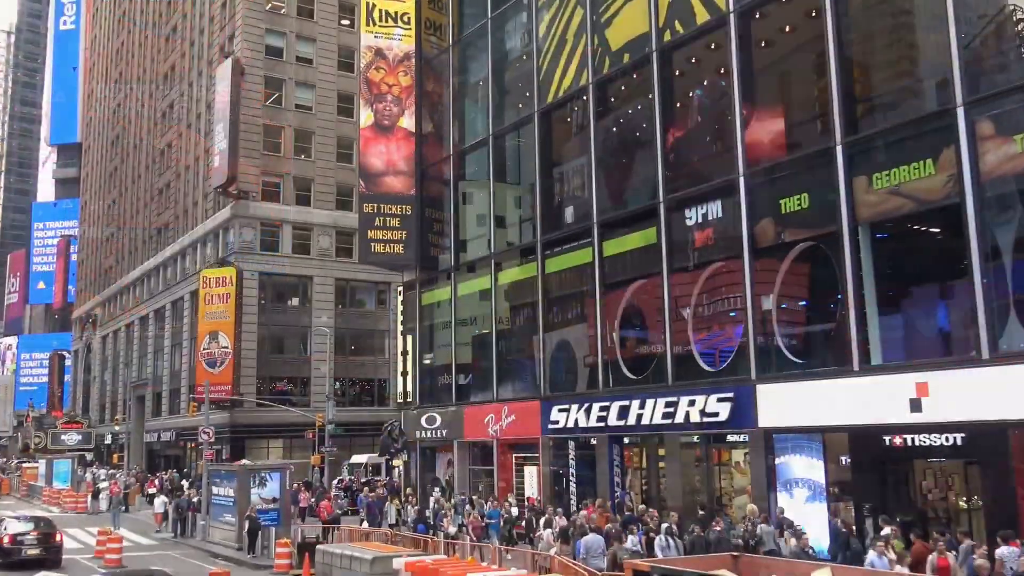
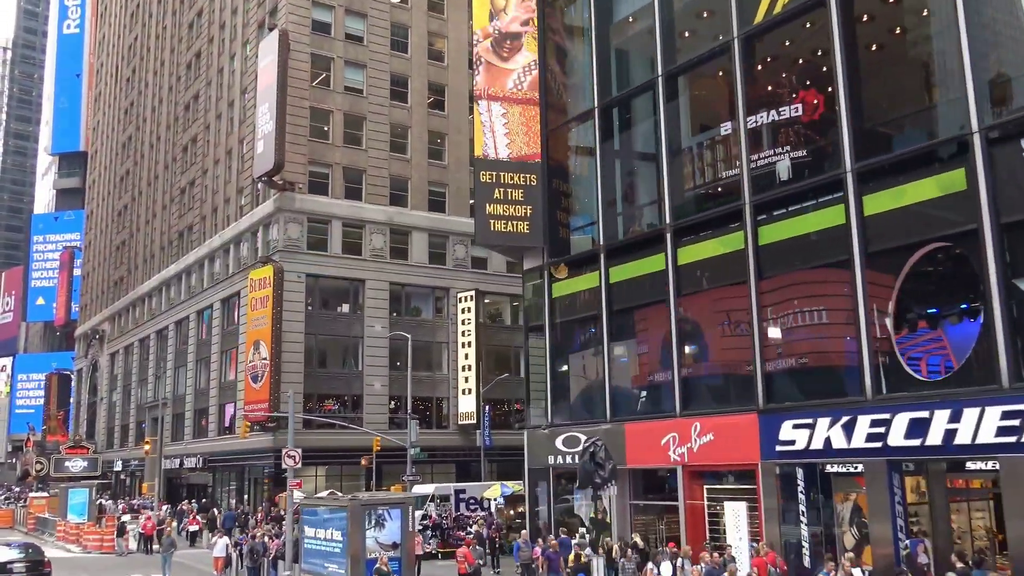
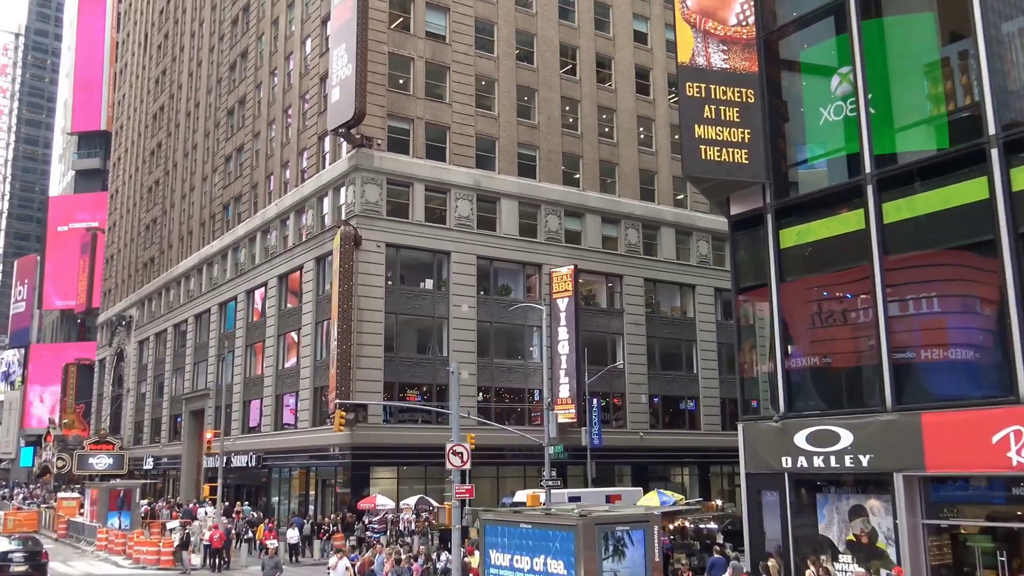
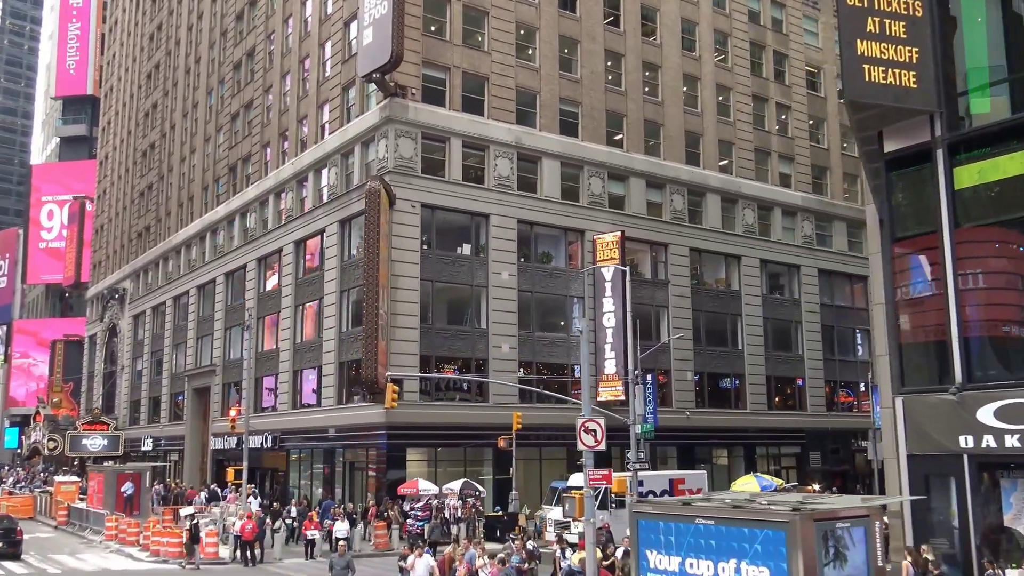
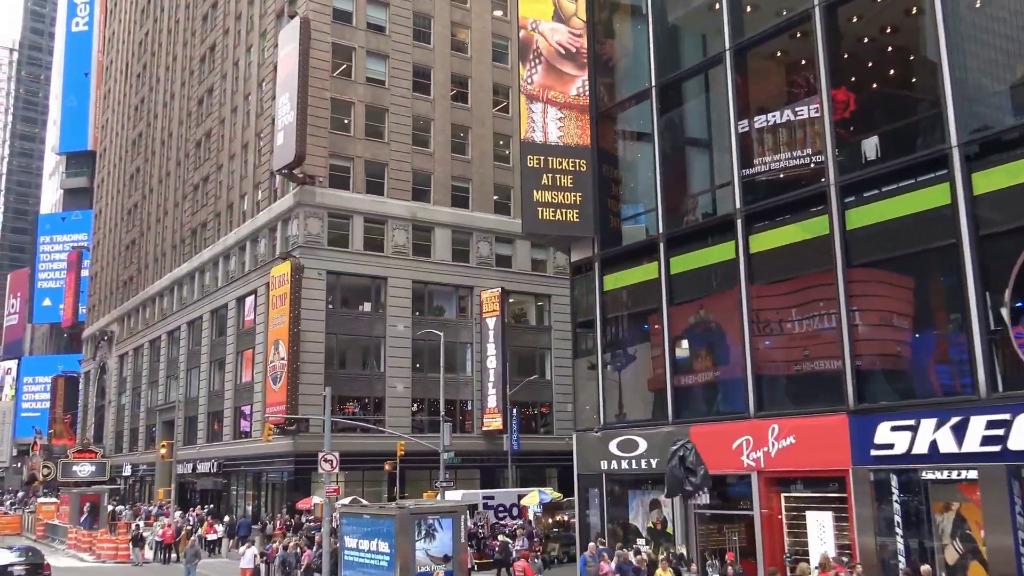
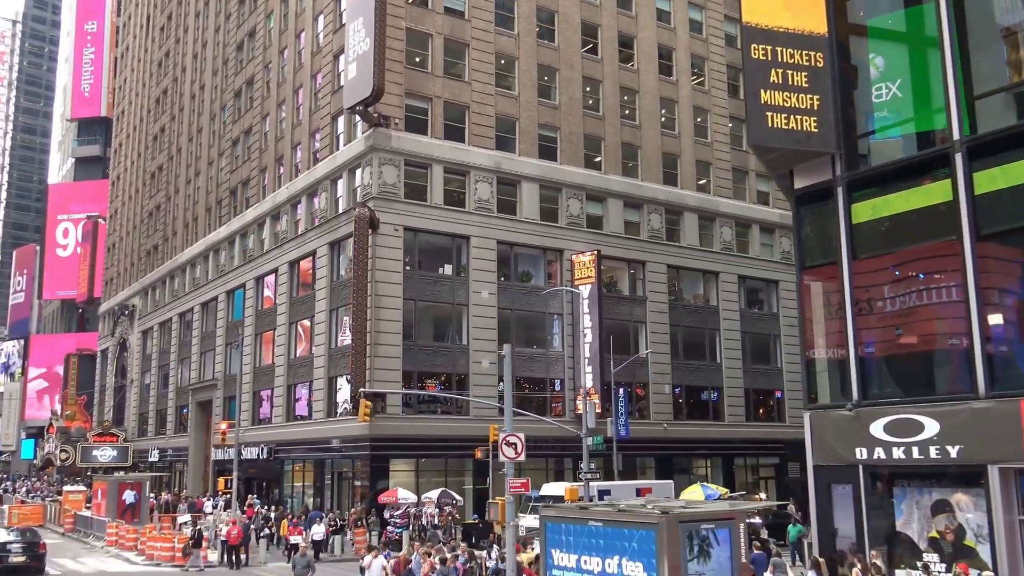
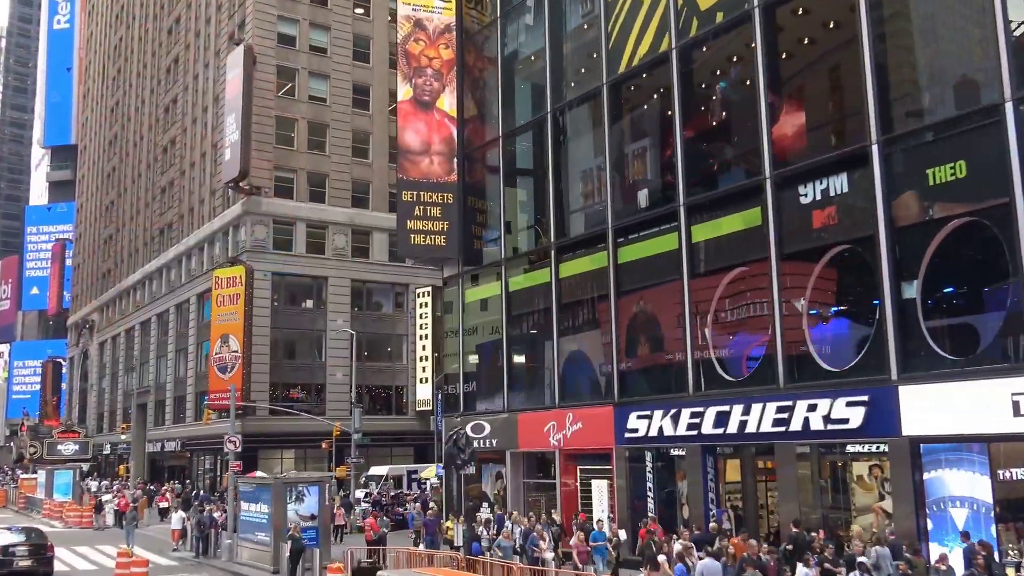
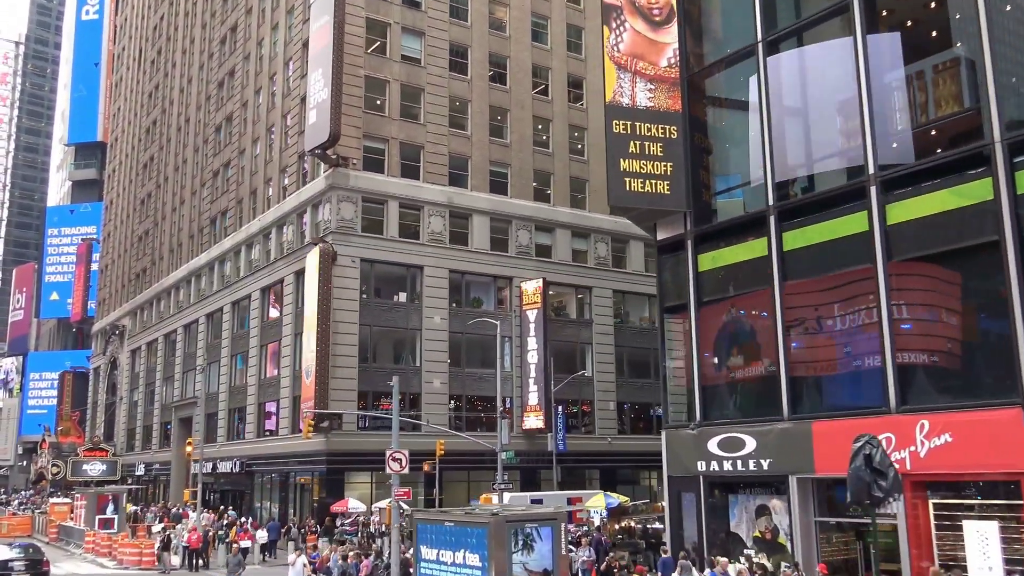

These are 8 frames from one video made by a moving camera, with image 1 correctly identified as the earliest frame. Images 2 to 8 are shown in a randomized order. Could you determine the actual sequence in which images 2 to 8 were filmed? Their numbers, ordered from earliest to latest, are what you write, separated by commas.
7, 2, 5, 8, 3, 6, 4
